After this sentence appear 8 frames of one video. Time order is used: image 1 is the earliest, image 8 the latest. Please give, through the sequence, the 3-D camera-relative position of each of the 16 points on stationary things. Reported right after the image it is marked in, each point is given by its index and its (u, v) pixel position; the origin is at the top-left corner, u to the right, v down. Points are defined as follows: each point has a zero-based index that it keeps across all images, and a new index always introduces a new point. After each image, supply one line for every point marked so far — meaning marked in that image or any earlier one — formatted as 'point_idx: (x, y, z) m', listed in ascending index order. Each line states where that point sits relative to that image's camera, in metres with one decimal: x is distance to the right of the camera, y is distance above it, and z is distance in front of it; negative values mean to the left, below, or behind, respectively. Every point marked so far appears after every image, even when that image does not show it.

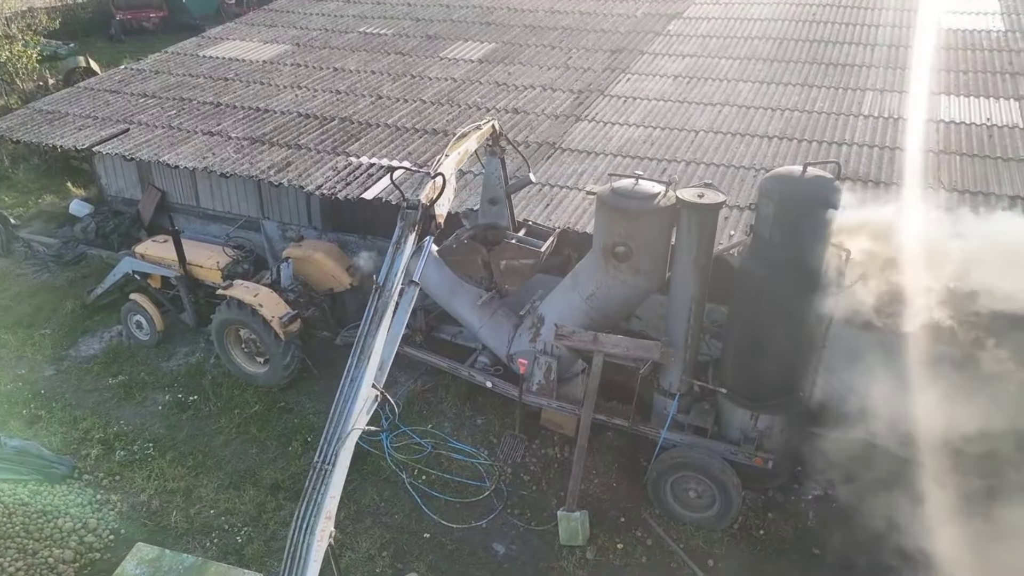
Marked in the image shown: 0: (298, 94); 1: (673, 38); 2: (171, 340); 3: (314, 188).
0: (-3.2, +2.9, +10.2) m
1: (+2.8, +4.4, +11.7) m
2: (-3.8, -0.6, +7.4) m
3: (-2.2, +1.1, +7.4) m
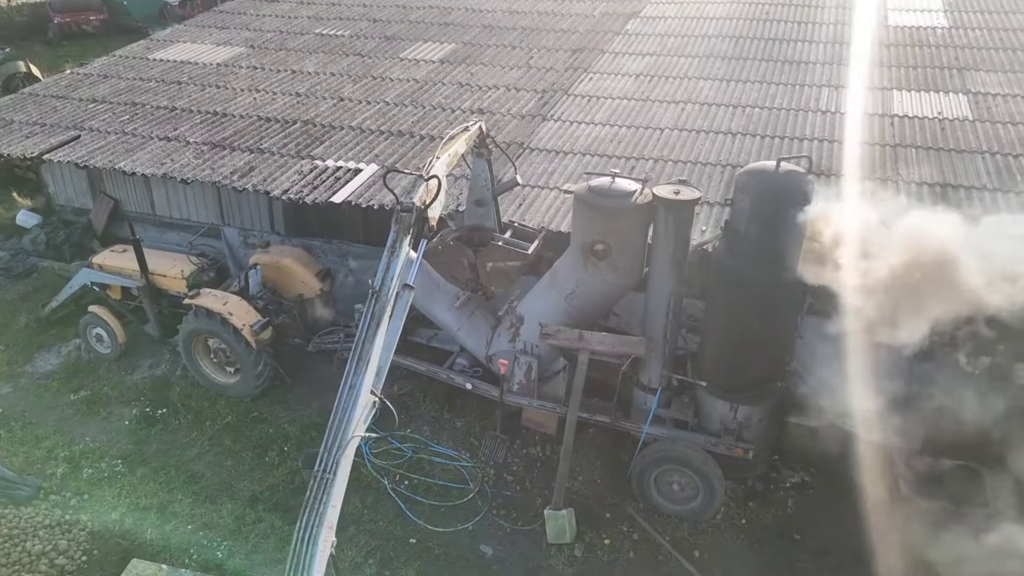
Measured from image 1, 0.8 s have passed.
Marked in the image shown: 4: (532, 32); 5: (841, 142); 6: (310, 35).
0: (-3.8, +2.8, +10.0) m
1: (+2.1, +4.4, +11.9) m
2: (-4.0, -0.7, +7.2) m
3: (-2.5, +1.0, +7.2) m
4: (+0.4, +4.8, +12.6) m
5: (+3.7, +1.7, +7.7) m
6: (-4.0, +4.9, +13.1) m
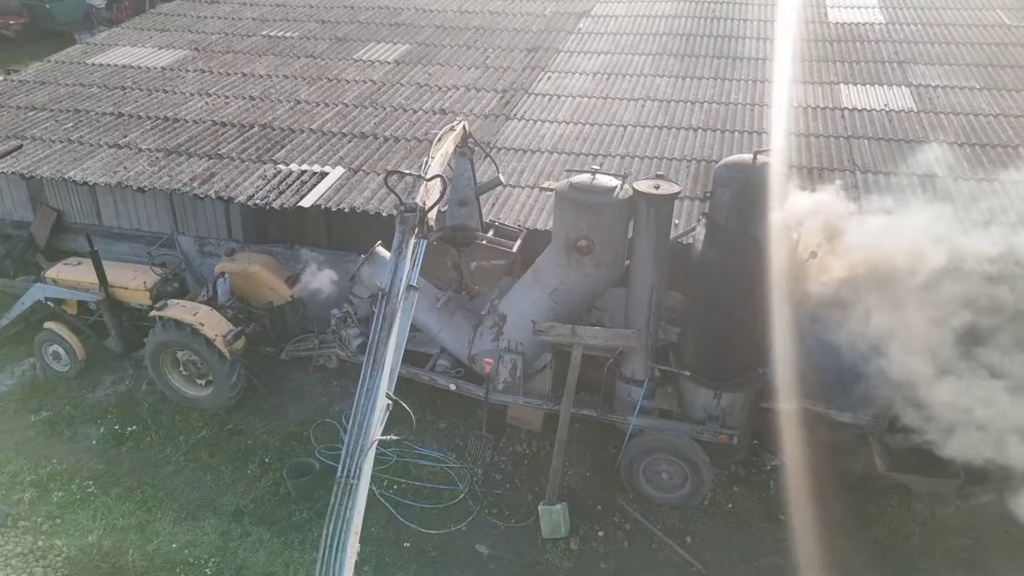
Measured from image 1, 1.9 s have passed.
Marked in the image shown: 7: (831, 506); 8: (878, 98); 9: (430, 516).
0: (-4.4, +2.7, +9.7) m
1: (+1.3, +4.5, +12.0) m
2: (-4.3, -0.8, +6.9) m
3: (-2.8, +0.9, +7.1) m
4: (-0.5, +4.8, +12.6) m
5: (+3.4, +1.8, +8.0) m
6: (-4.9, +4.8, +12.8) m
7: (+2.5, -1.7, +5.4) m
8: (+4.8, +2.5, +8.8) m
9: (-0.6, -1.8, +5.3) m
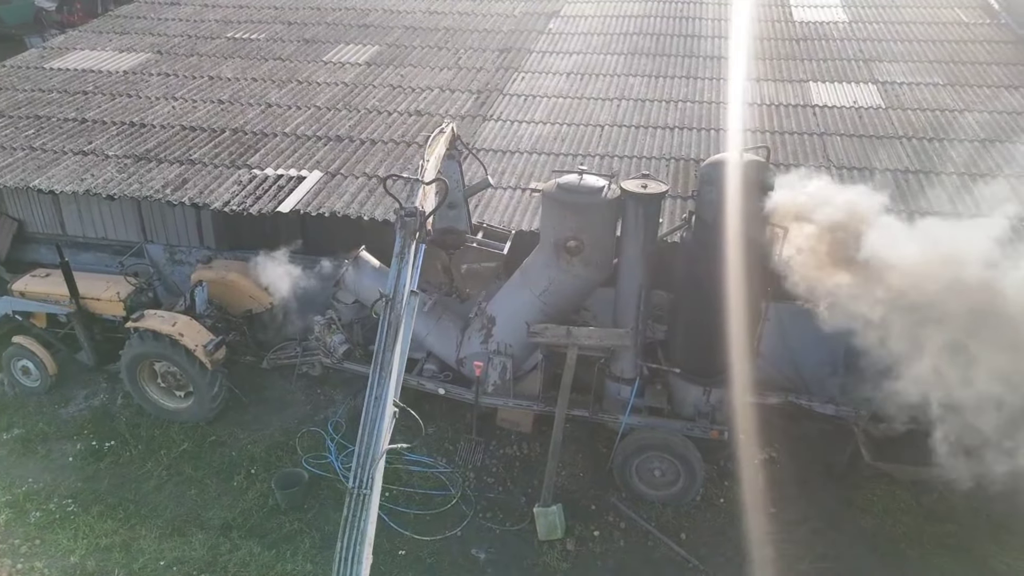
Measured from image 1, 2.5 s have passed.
0: (-4.7, +2.6, +9.4) m
1: (+0.8, +4.5, +12.1) m
2: (-4.4, -1.0, +6.6) m
3: (-3.0, +0.8, +6.9) m
4: (-1.1, +4.7, +12.5) m
5: (+3.1, +1.9, +8.1) m
6: (-5.4, +4.6, +12.5) m
7: (+2.5, -1.7, +5.5) m
8: (+4.5, +2.6, +9.0) m
9: (-0.7, -1.8, +5.2) m
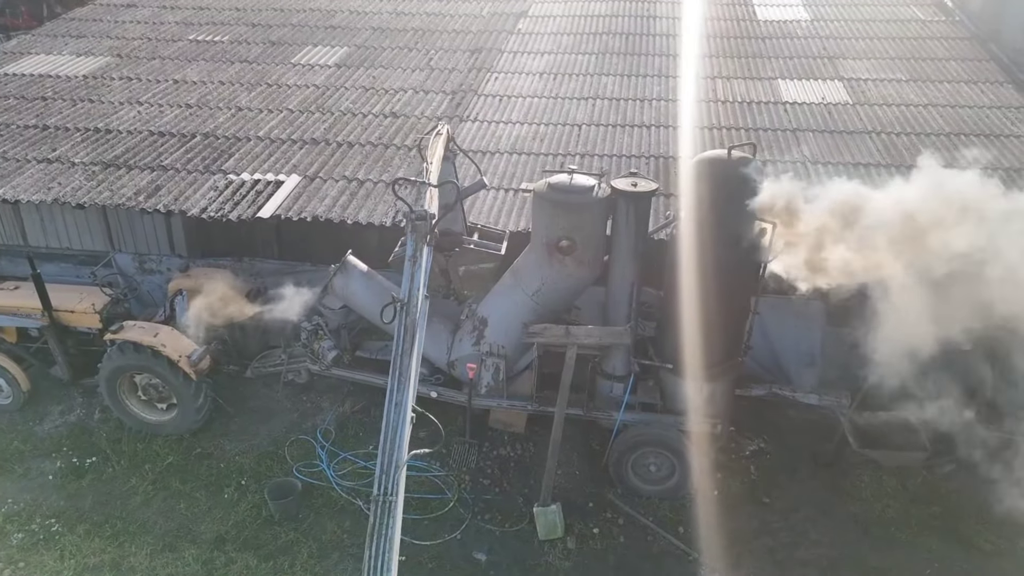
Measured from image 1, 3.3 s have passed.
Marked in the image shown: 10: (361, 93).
0: (-5.1, +2.4, +9.2) m
1: (+0.2, +4.5, +12.1) m
2: (-4.5, -1.1, +6.4) m
3: (-3.1, +0.8, +6.7) m
4: (-1.6, +4.7, +12.4) m
5: (+2.8, +2.0, +8.3) m
6: (-6.0, +4.5, +12.2) m
7: (+2.5, -1.6, +5.6) m
8: (+4.2, +2.7, +9.2) m
9: (-0.7, -1.8, +5.2) m
10: (-2.2, +2.8, +9.7) m
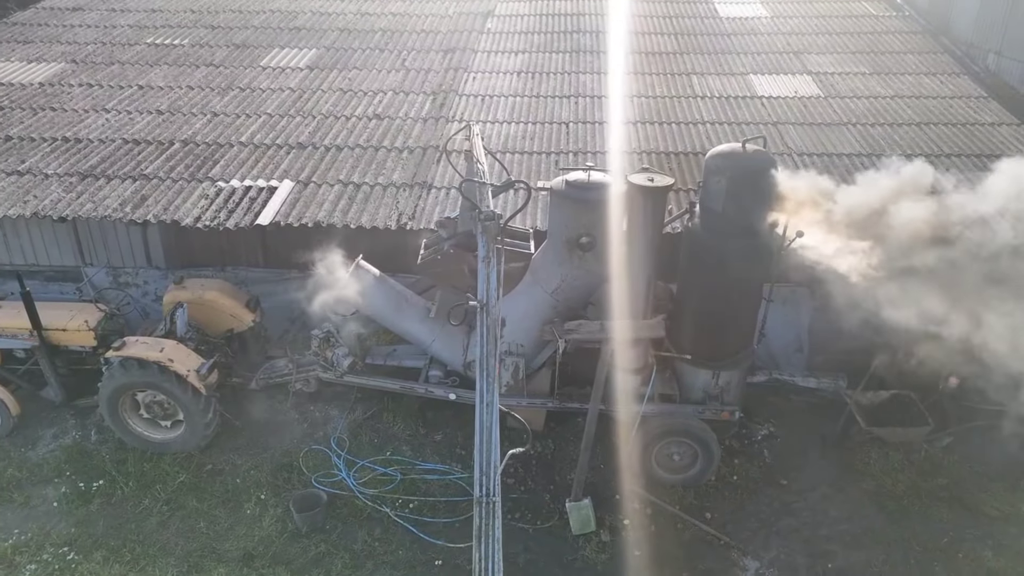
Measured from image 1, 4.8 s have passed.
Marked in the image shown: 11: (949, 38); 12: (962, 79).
0: (-5.3, +2.2, +8.8) m
1: (-0.3, +4.5, +12.1) m
2: (-4.4, -1.2, +6.1) m
3: (-3.1, +0.6, +6.5) m
4: (-2.2, +4.6, +12.3) m
5: (+2.7, +2.1, +8.5) m
6: (-6.5, +4.2, +11.7) m
7: (+2.7, -1.5, +5.8) m
8: (+3.9, +2.8, +9.5) m
9: (-0.4, -1.9, +5.2) m
10: (-2.4, +2.7, +9.5) m
11: (+7.2, +4.1, +11.1) m
12: (+6.5, +3.0, +9.7) m
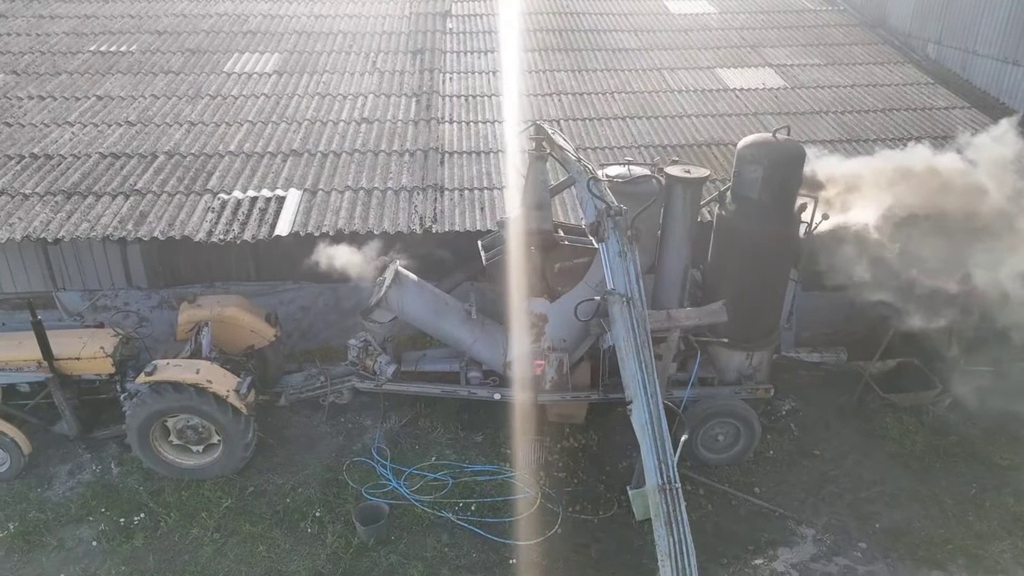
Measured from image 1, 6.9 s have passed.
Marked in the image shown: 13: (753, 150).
0: (-5.4, +1.9, +8.3) m
1: (-0.9, +4.5, +12.1) m
2: (-4.0, -1.5, +5.7) m
3: (-2.9, +0.5, +6.2) m
4: (-2.8, +4.5, +12.1) m
5: (+2.6, +2.3, +8.8) m
6: (-7.0, +3.8, +11.1) m
7: (+3.0, -1.3, +6.2) m
8: (+3.6, +3.1, +10.0) m
9: (+0.1, -1.8, +5.2) m
10: (-2.7, +2.6, +9.3) m
11: (+6.6, +4.6, +11.9) m
12: (+6.2, +3.4, +10.5) m
13: (+1.8, +1.1, +5.2) m
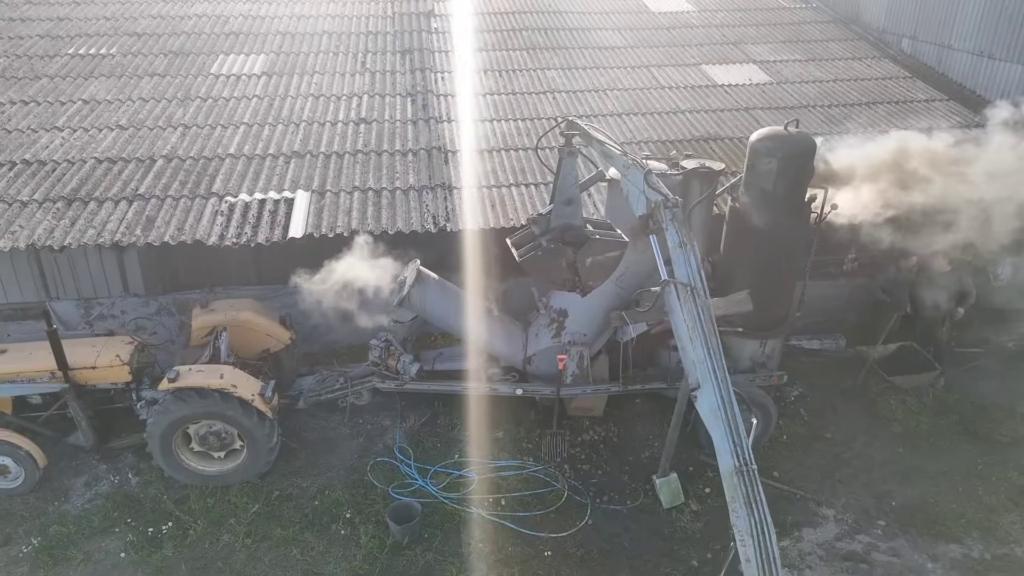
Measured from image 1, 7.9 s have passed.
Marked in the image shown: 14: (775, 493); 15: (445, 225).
0: (-5.4, +1.8, +8.1) m
1: (-1.2, +4.5, +12.1) m
2: (-3.7, -1.5, +5.6) m
3: (-2.8, +0.4, +6.2) m
4: (-3.1, +4.5, +12.0) m
5: (+2.5, +2.4, +9.0) m
6: (-7.2, +3.7, +10.8) m
7: (+3.2, -1.2, +6.4) m
8: (+3.5, +3.2, +10.2) m
9: (+0.3, -1.8, +5.3) m
10: (-2.7, +2.6, +9.2) m
11: (+6.4, +4.8, +12.3) m
12: (+6.0, +3.6, +10.8) m
13: (+2.0, +1.1, +5.4) m
14: (+2.1, -1.7, +5.5) m
15: (-0.6, +0.6, +6.5) m
